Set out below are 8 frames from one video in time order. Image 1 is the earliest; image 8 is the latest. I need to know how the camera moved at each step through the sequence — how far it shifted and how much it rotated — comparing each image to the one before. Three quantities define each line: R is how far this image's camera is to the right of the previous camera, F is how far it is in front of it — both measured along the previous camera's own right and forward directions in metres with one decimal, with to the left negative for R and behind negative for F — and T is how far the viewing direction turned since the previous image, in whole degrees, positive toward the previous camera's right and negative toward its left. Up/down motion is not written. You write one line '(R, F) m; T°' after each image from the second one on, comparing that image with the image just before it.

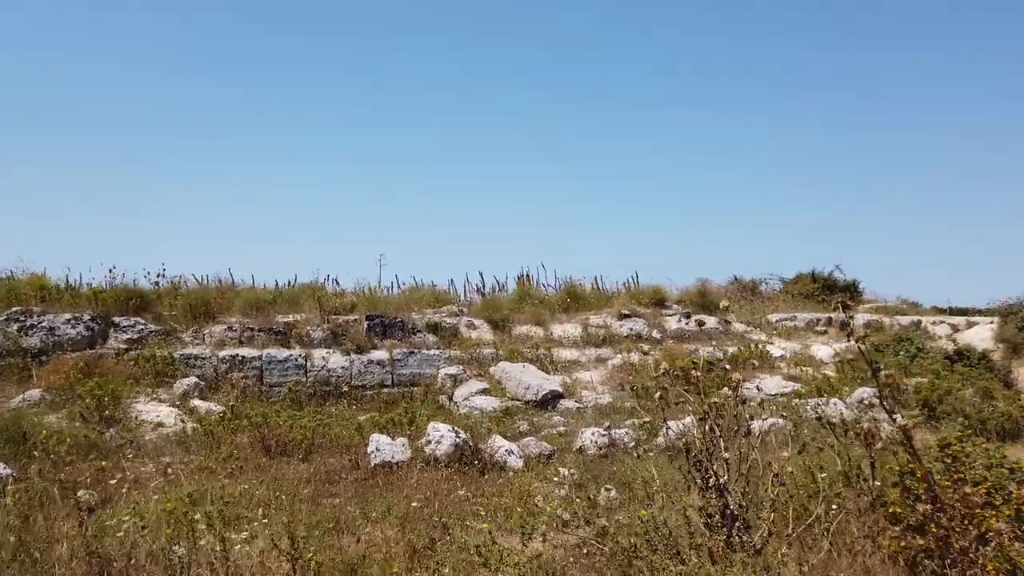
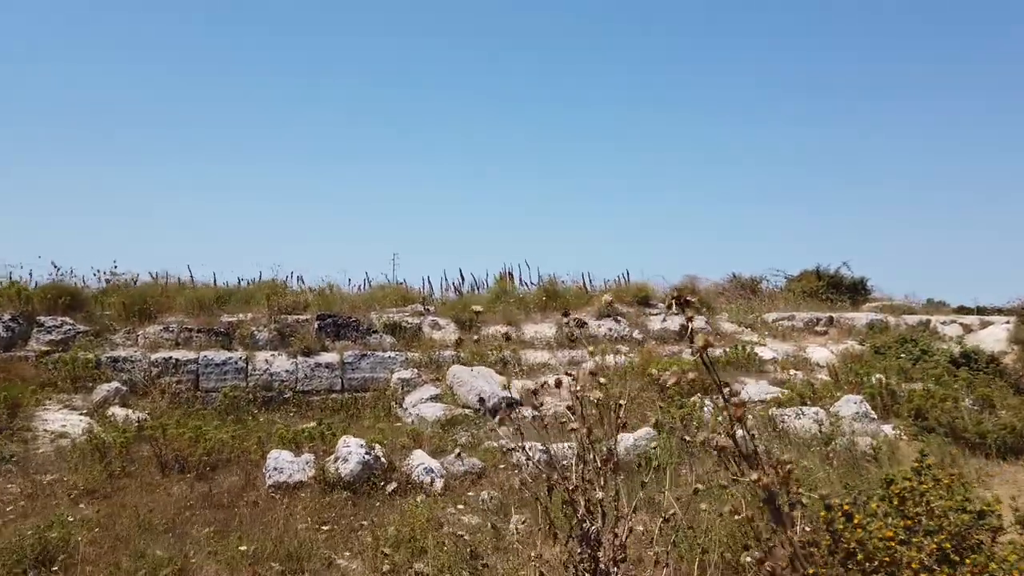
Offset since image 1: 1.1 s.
(+0.8, +0.8) m; -2°
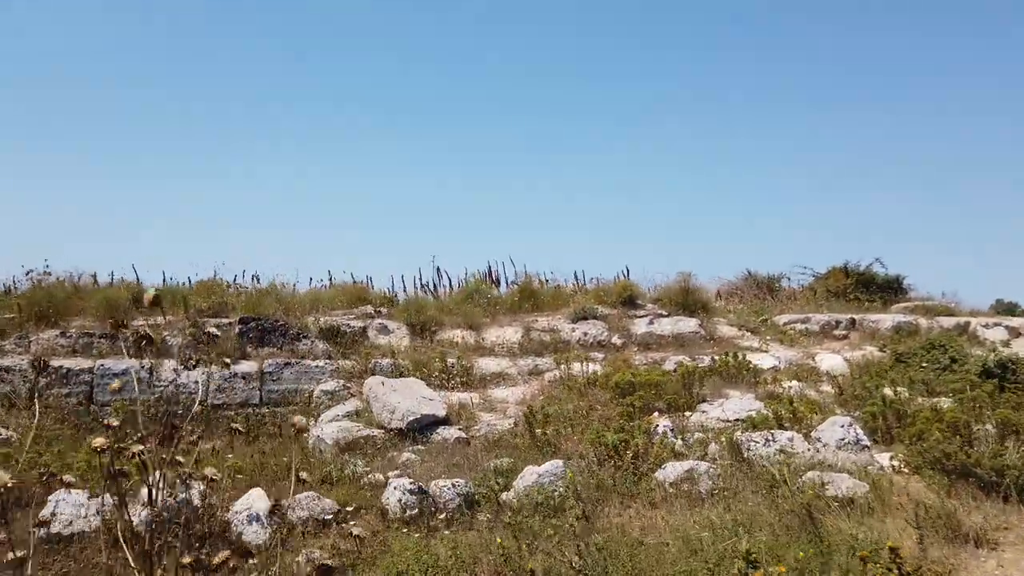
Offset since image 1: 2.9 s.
(+1.2, +1.3) m; -4°
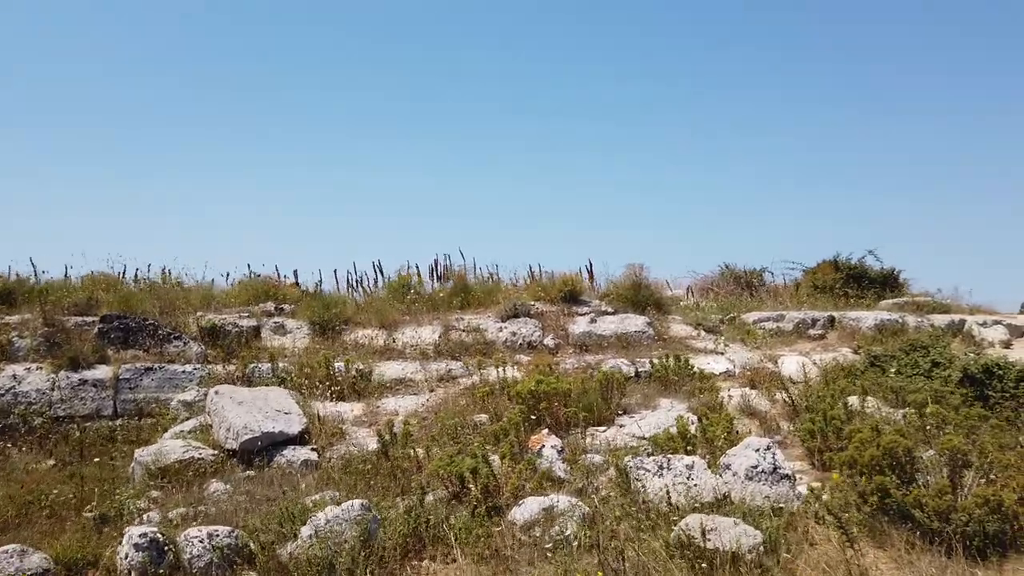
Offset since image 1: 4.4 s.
(+1.2, +1.2) m; -2°
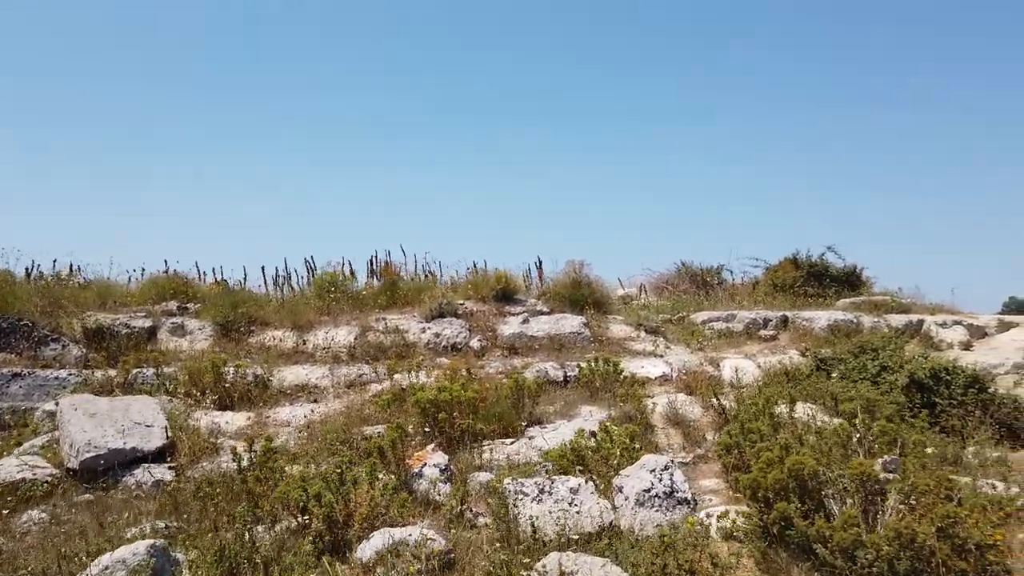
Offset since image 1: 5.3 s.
(+0.7, +0.6) m; +1°
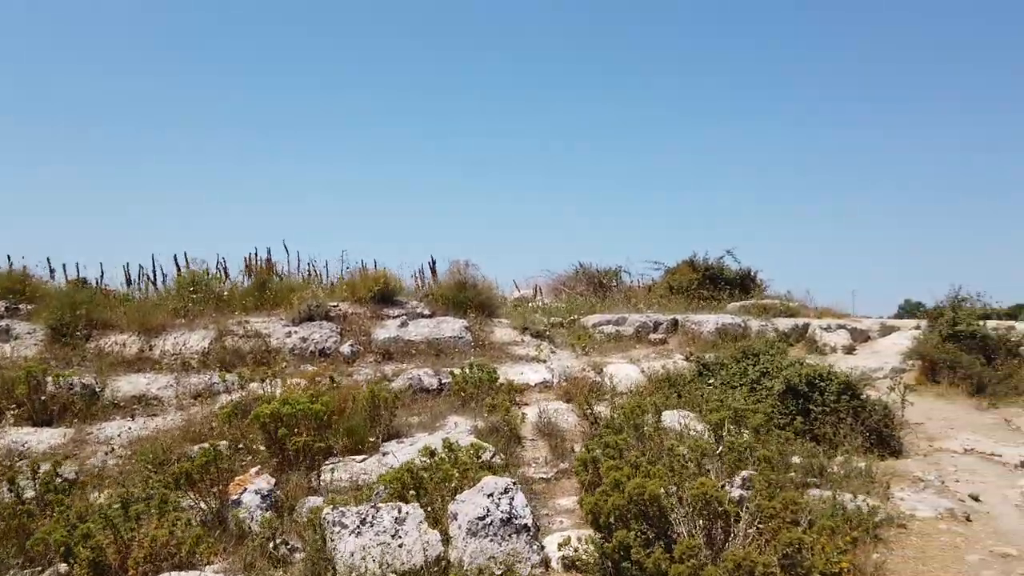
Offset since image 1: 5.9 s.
(+0.5, +0.4) m; +6°
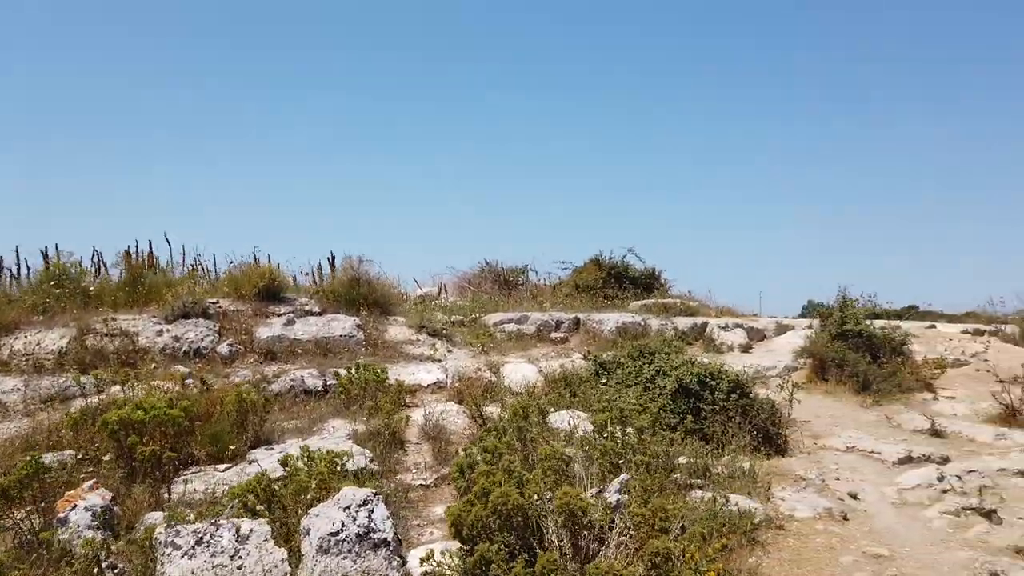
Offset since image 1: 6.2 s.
(+0.3, +0.3) m; +6°
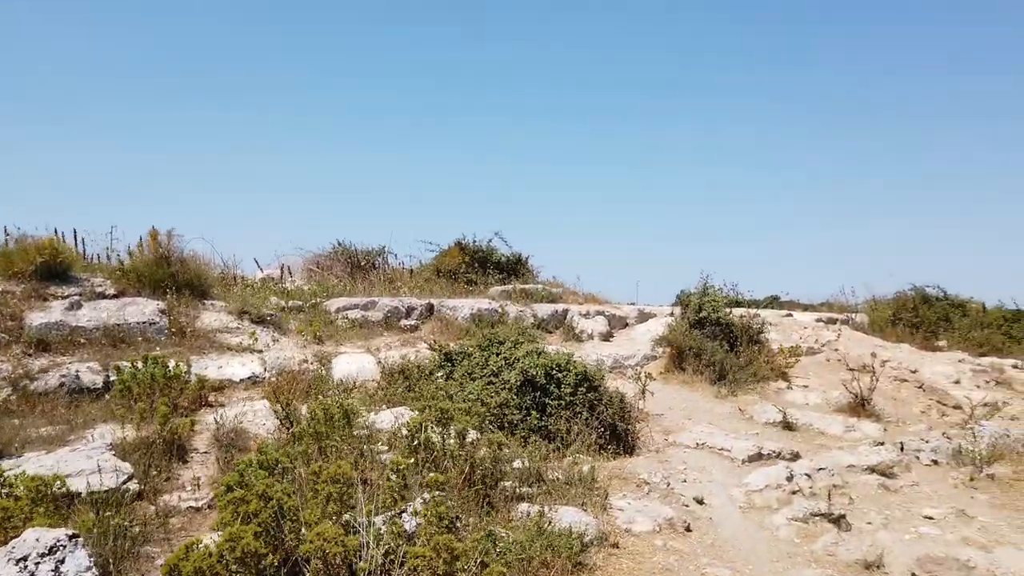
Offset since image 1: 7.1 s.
(+0.5, +0.7) m; +9°
